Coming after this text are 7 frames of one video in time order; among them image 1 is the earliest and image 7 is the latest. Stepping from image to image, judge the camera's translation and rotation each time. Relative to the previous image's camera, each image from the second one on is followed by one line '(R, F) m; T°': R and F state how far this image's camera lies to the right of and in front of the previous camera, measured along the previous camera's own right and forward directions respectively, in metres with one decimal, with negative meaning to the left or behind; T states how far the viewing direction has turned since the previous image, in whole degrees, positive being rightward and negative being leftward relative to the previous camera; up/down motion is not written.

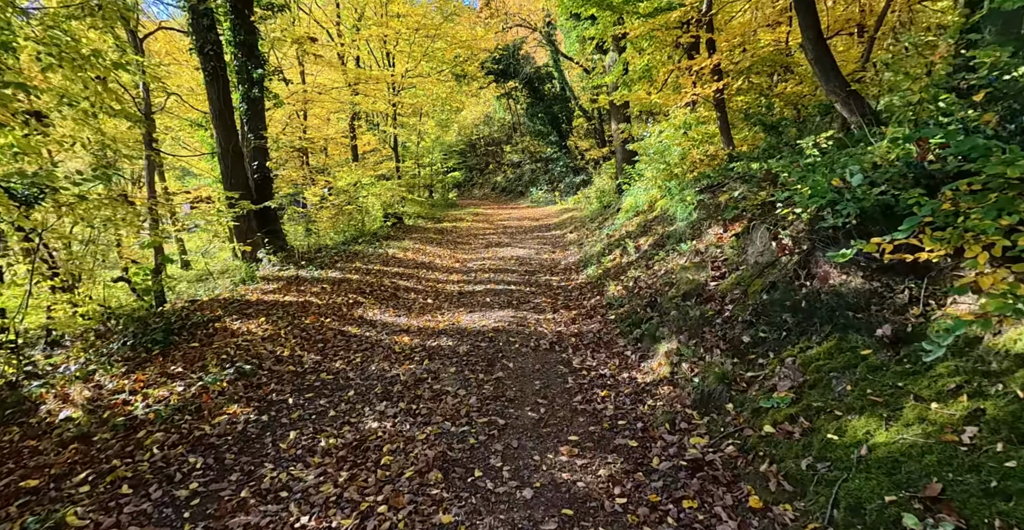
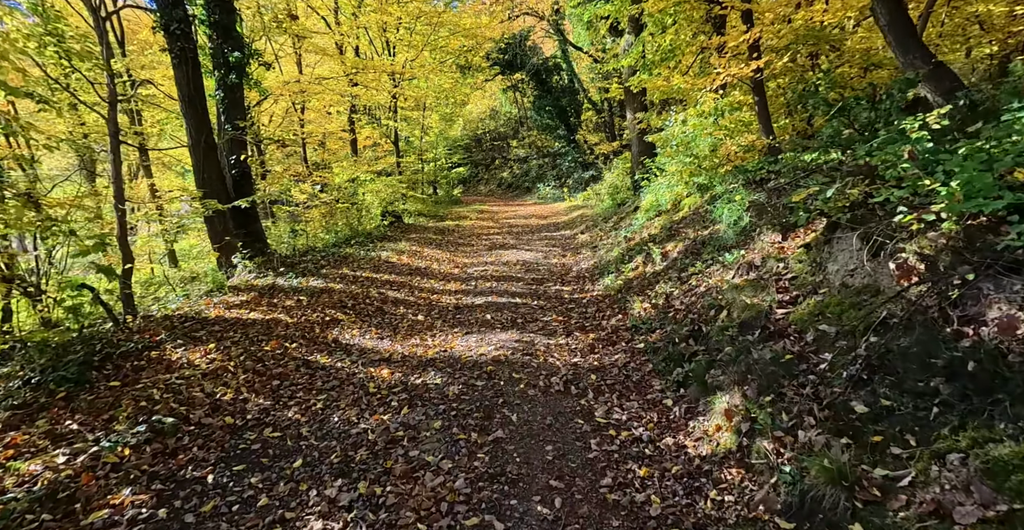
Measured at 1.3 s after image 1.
(0.0, +1.6) m; -1°
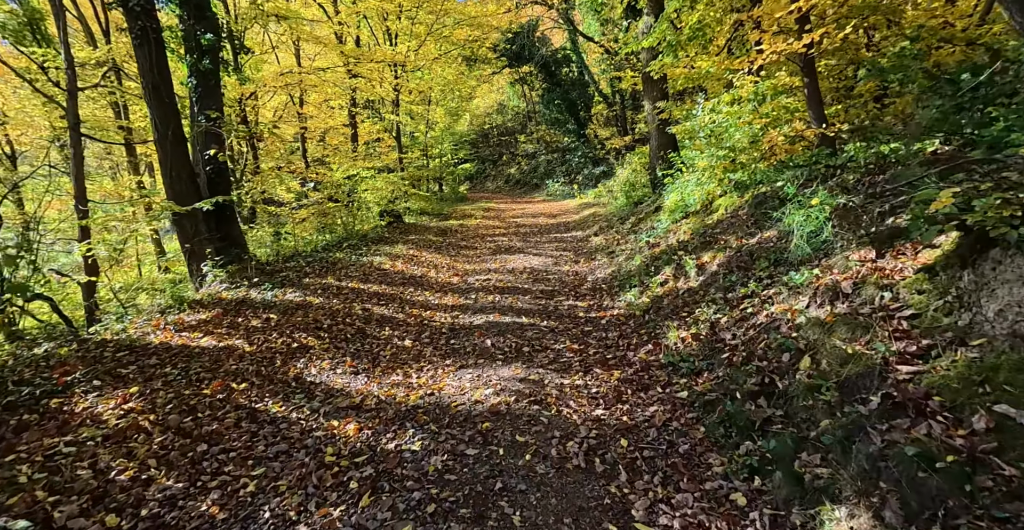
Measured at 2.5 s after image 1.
(0.0, +1.6) m; -1°
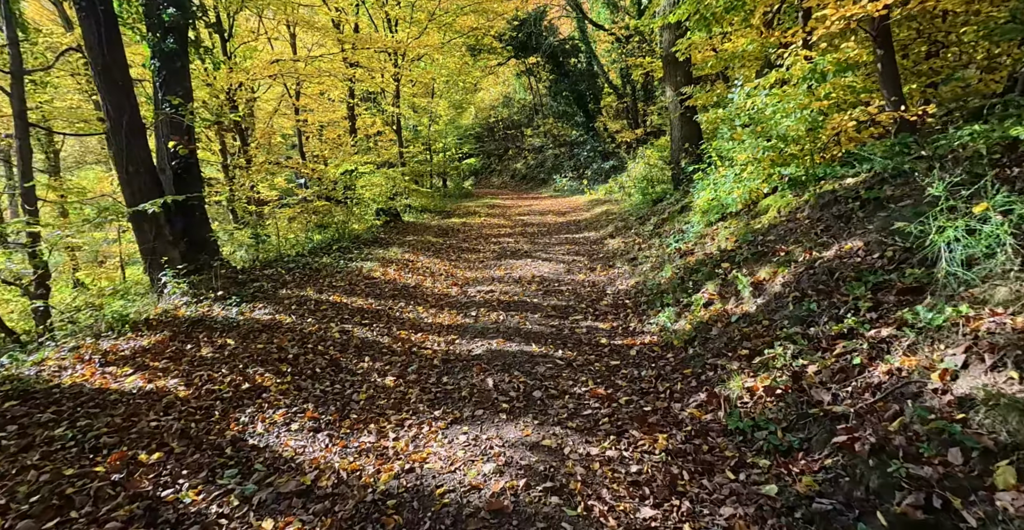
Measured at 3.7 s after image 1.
(0.0, +1.6) m; -1°
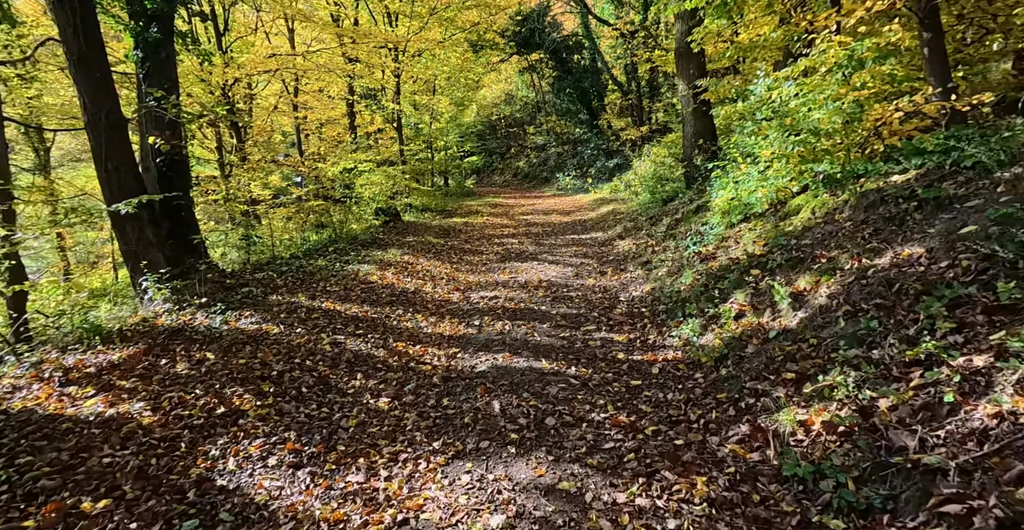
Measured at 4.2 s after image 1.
(-0.1, +0.7) m; 0°
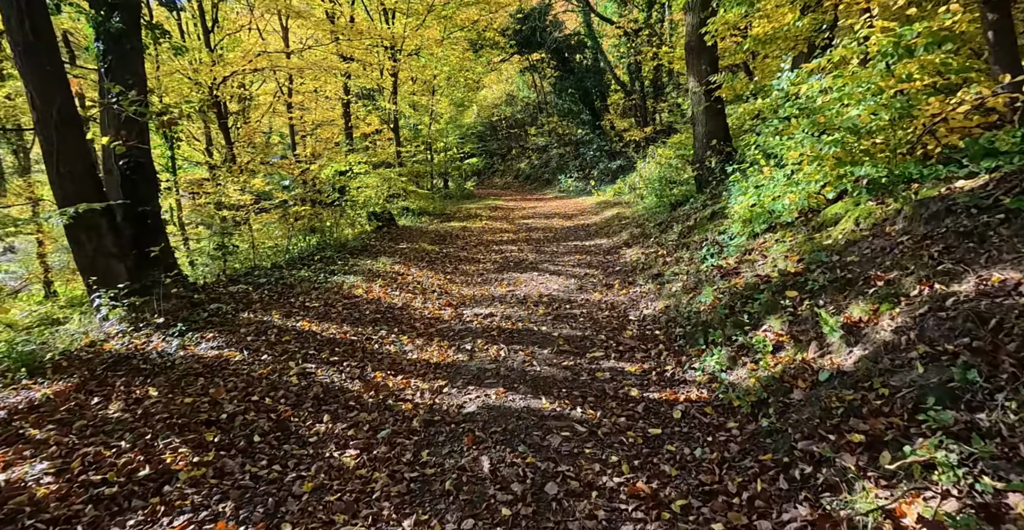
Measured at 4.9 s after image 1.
(+0.1, +1.0) m; 0°
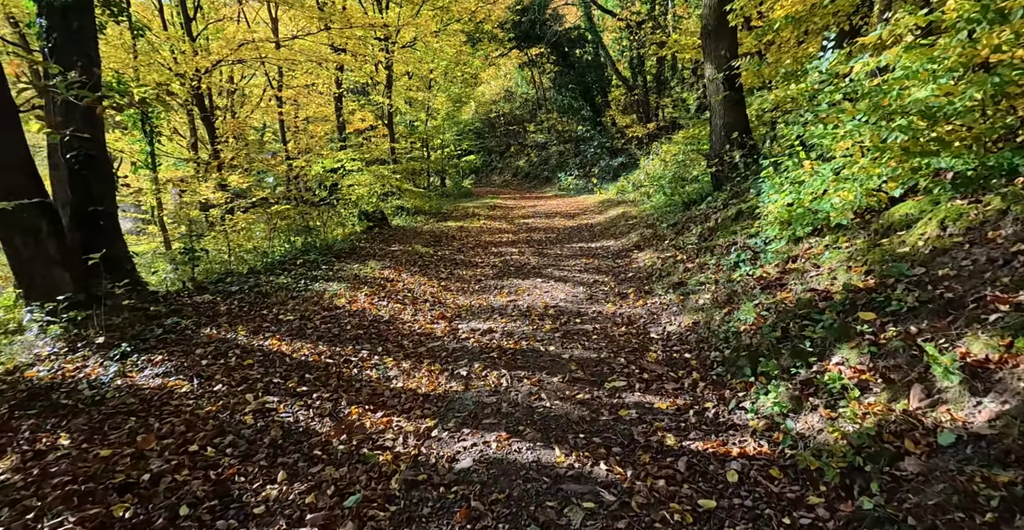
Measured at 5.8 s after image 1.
(-0.1, +1.2) m; 0°
